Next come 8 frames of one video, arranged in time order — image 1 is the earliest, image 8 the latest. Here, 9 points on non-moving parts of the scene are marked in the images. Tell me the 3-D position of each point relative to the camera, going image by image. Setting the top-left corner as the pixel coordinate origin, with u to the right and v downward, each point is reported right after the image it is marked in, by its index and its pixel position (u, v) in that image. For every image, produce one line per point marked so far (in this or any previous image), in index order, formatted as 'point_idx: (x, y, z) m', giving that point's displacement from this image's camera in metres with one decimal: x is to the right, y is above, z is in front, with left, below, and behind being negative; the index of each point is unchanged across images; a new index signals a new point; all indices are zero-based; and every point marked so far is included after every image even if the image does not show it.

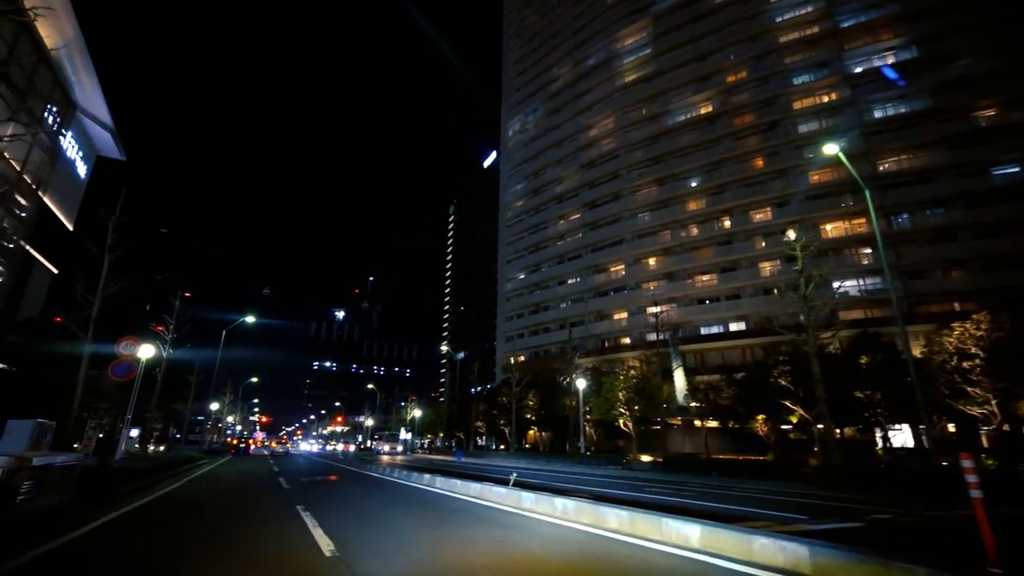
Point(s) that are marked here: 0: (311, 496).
0: (-5.8, -6.0, +13.6) m
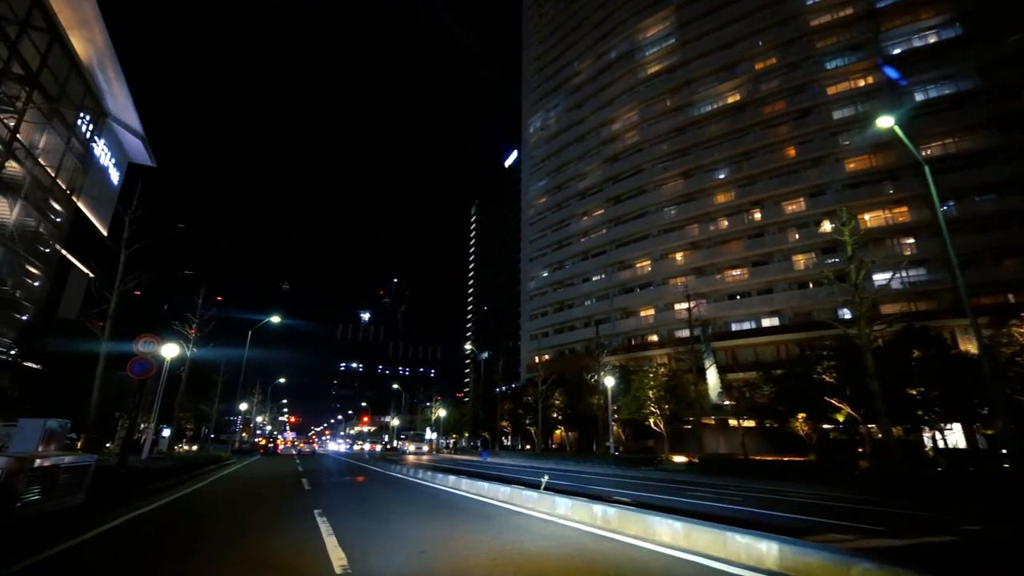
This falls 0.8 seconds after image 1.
0: (-5.0, -5.9, +13.1) m
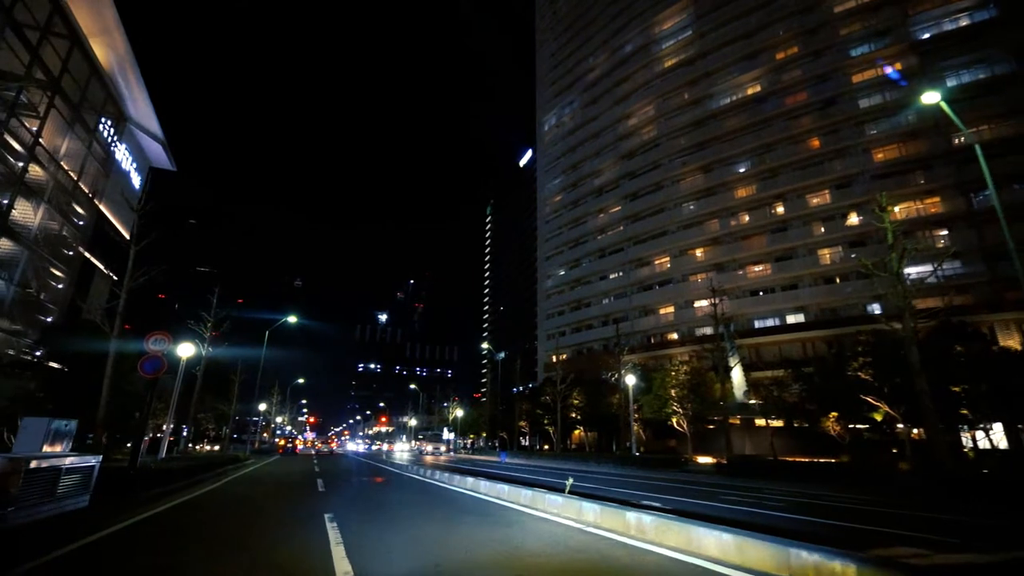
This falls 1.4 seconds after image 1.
0: (-4.4, -5.8, +12.8) m
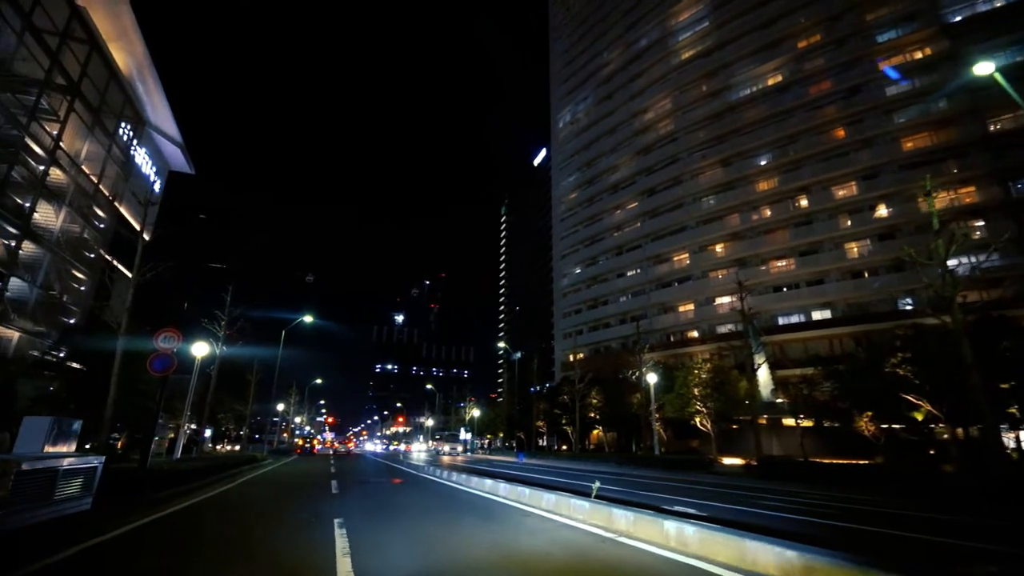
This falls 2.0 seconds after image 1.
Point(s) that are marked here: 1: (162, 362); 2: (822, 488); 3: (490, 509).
0: (-3.9, -5.6, +12.3) m
1: (-8.0, -1.7, +10.8) m
2: (+13.1, -8.5, +19.9) m
3: (-0.5, -5.3, +11.3) m
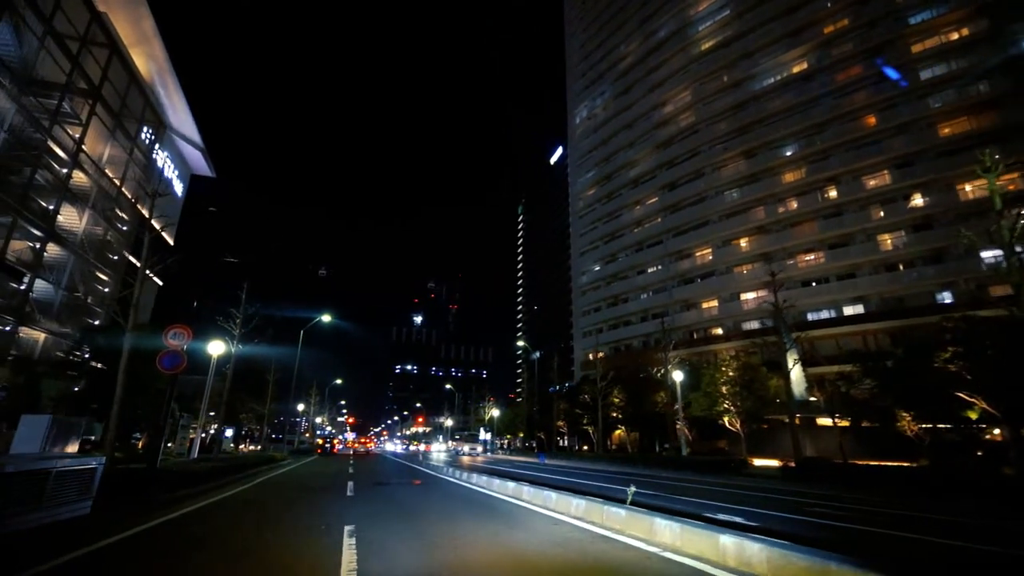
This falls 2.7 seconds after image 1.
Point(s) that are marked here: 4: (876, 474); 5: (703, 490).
0: (-3.3, -5.5, +11.8) m
1: (-7.6, -1.6, +10.4) m
2: (+13.9, -8.1, +18.7) m
3: (+0.1, -5.1, +10.6) m
4: (+15.2, -7.7, +19.6) m
5: (+7.8, -8.2, +19.2) m
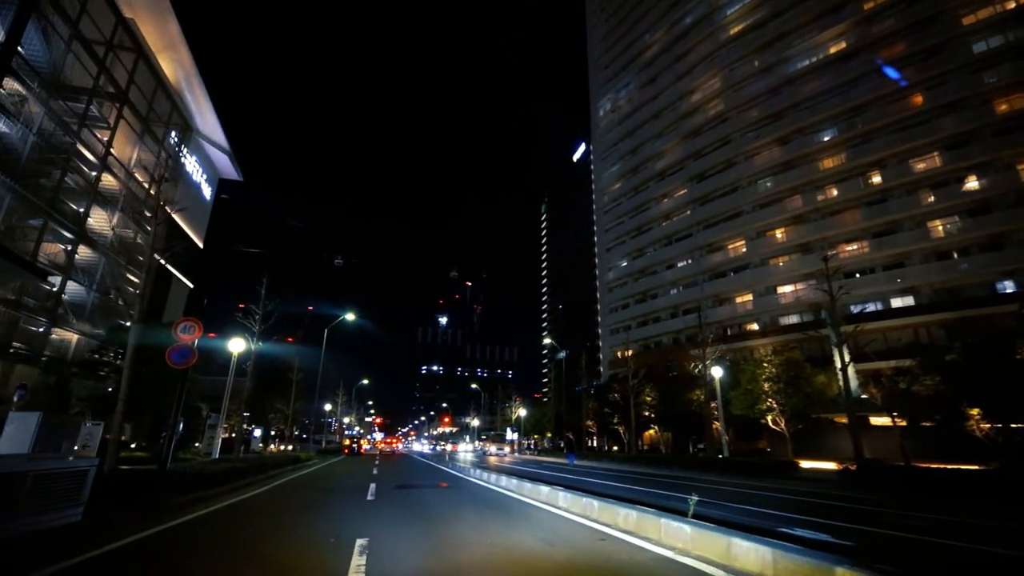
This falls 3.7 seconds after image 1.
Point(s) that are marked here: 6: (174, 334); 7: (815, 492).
0: (-2.6, -5.2, +11.0) m
1: (-6.9, -1.4, +9.8) m
2: (+15.1, -7.6, +17.1) m
3: (+0.7, -4.8, +9.6) m
4: (+16.4, -7.2, +17.8) m
5: (+9.0, -7.8, +17.8) m
6: (-7.4, -1.0, +10.3) m
7: (+12.6, -8.3, +19.3) m
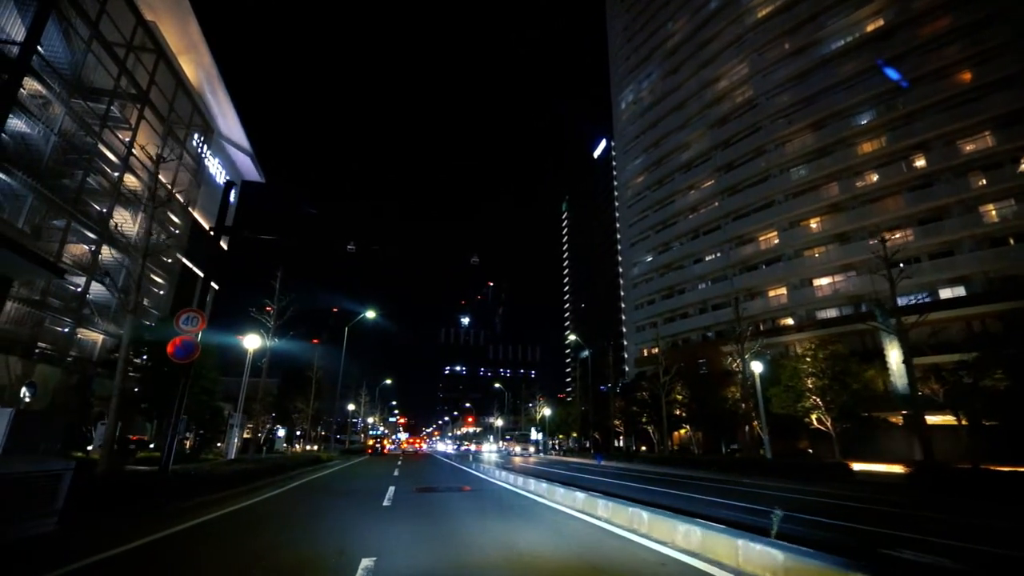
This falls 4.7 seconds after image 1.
0: (-1.9, -4.9, +10.2) m
1: (-6.4, -1.2, +9.2) m
2: (+16.0, -7.1, +15.4) m
3: (+1.3, -4.5, +8.6) m
4: (+17.4, -6.6, +16.1) m
5: (+9.9, -7.3, +16.4) m
6: (-6.8, -0.8, +9.7) m
7: (+13.6, -7.8, +17.7) m
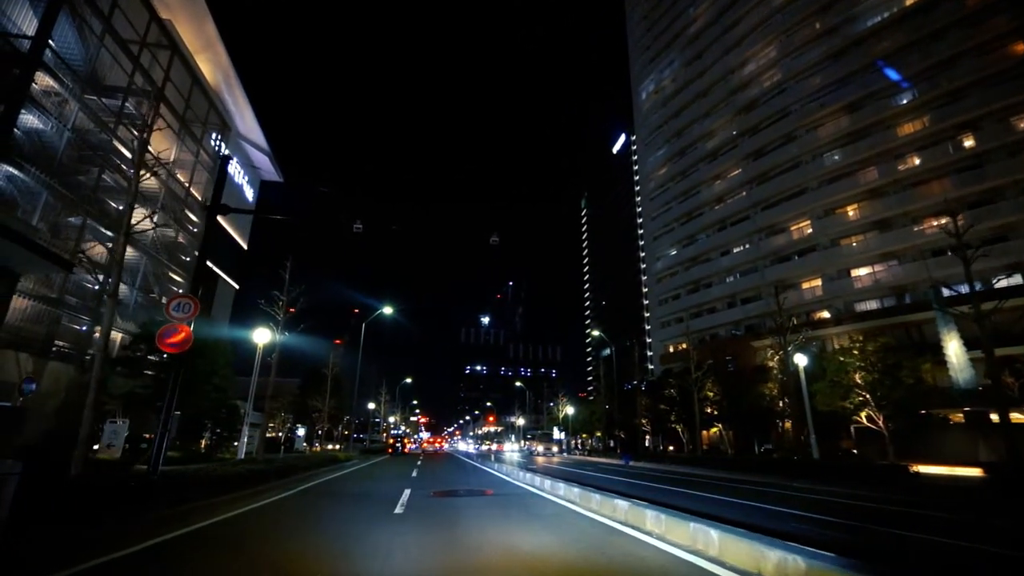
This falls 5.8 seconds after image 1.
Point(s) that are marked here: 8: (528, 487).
0: (-1.4, -4.6, +9.1) m
1: (-5.9, -0.9, +8.3) m
2: (+16.8, -6.5, +13.6) m
3: (+1.8, -4.1, +7.4) m
4: (+18.2, -6.0, +14.2) m
5: (+10.8, -6.8, +14.9) m
6: (-6.4, -0.5, +8.8) m
7: (+14.5, -7.2, +16.0) m
8: (+0.7, -6.8, +16.3) m
